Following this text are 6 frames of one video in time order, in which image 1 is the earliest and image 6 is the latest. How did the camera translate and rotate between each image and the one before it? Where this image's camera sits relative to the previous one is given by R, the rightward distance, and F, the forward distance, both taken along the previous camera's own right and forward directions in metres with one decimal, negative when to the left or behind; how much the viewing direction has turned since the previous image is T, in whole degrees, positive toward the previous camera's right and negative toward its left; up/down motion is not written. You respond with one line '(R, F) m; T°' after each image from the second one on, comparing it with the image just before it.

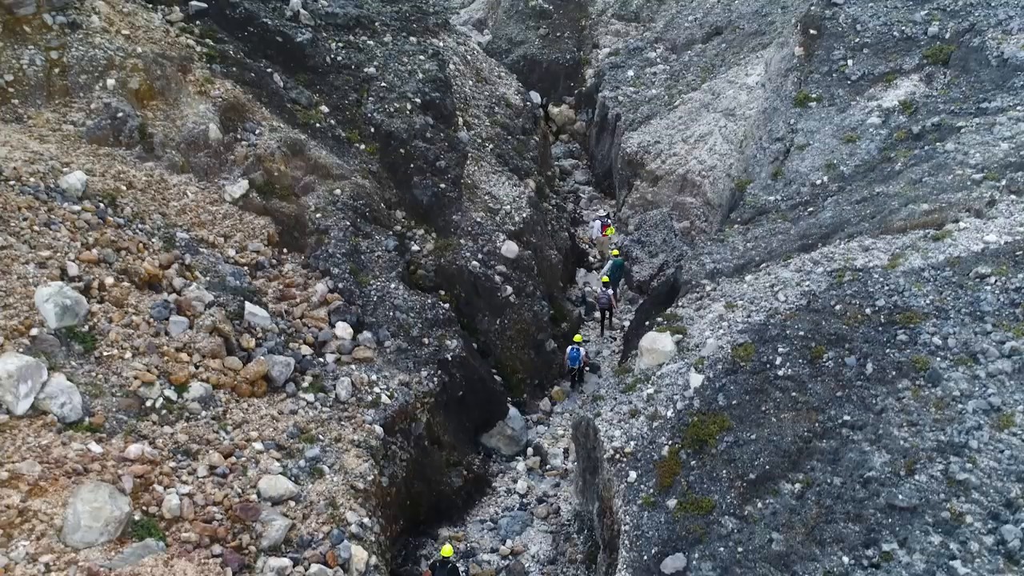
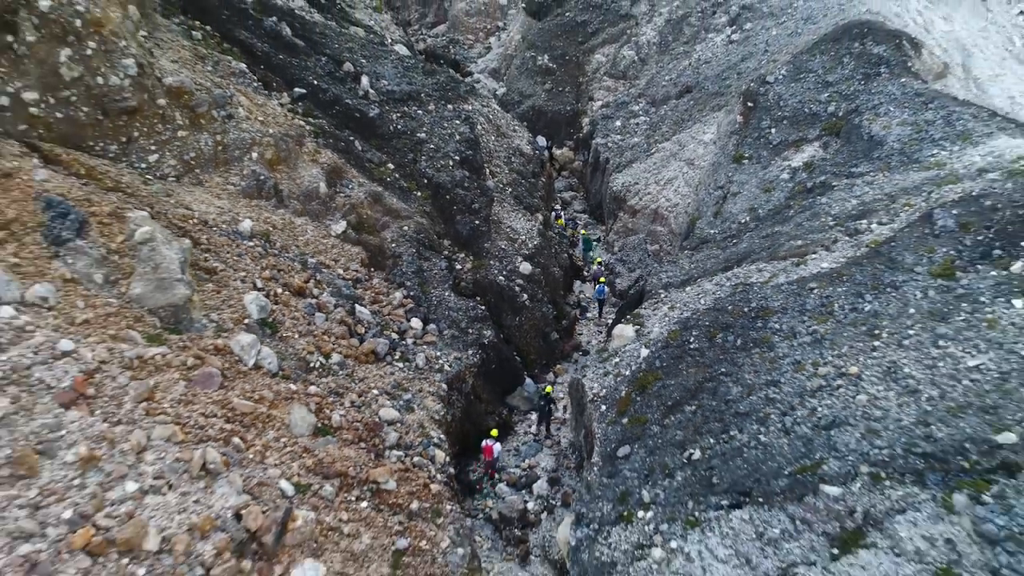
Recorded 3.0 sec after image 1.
(-0.2, -4.3) m; 0°
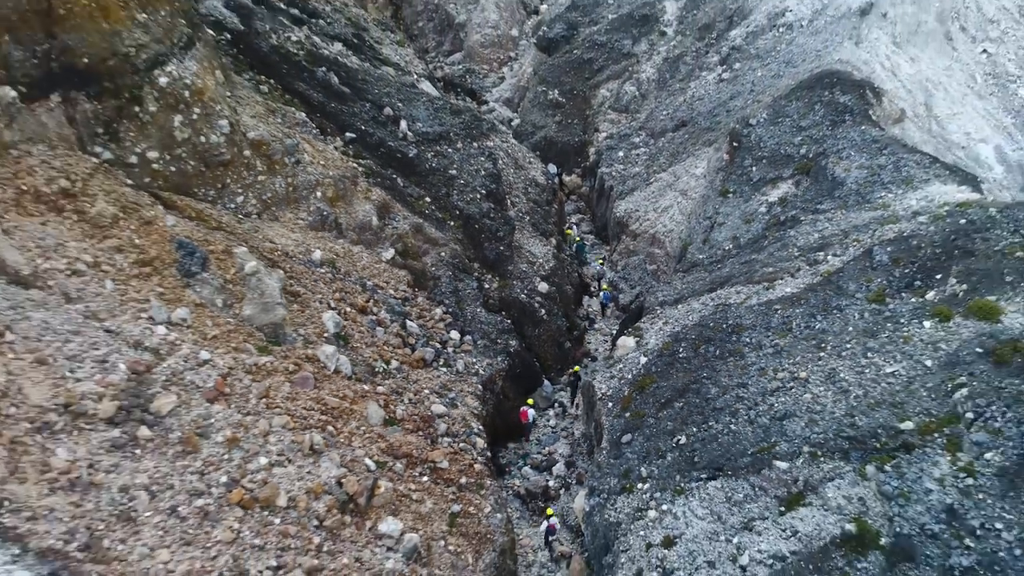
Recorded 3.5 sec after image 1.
(-0.5, -2.7) m; 0°
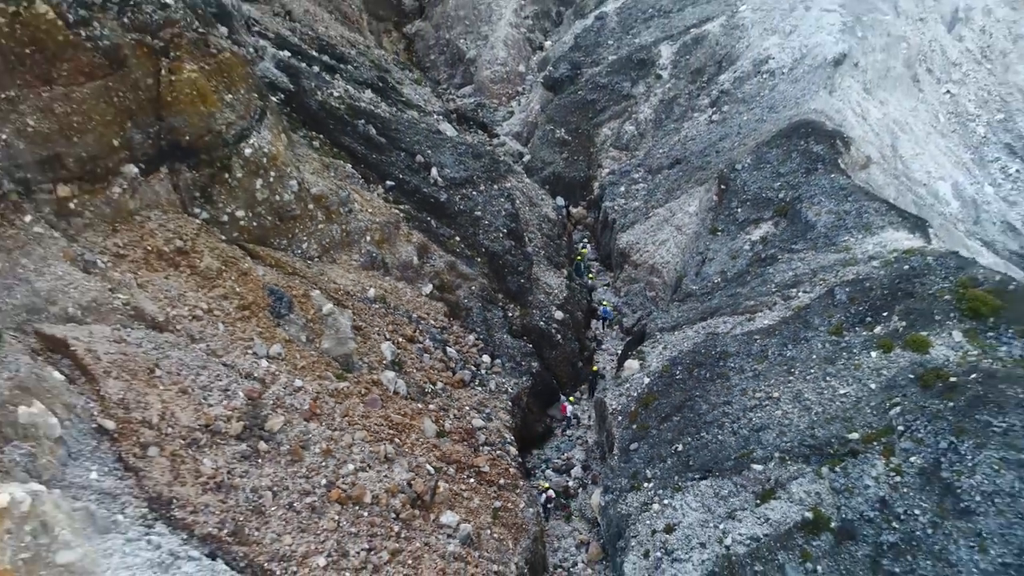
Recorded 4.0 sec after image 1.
(-0.7, -2.8) m; 0°
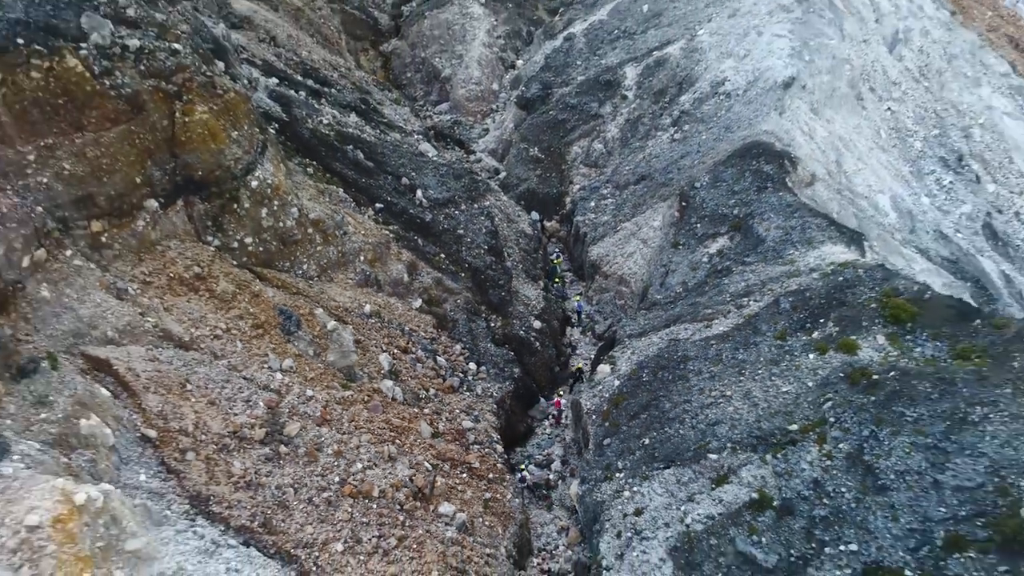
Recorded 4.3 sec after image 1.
(-0.3, -1.9) m; +2°
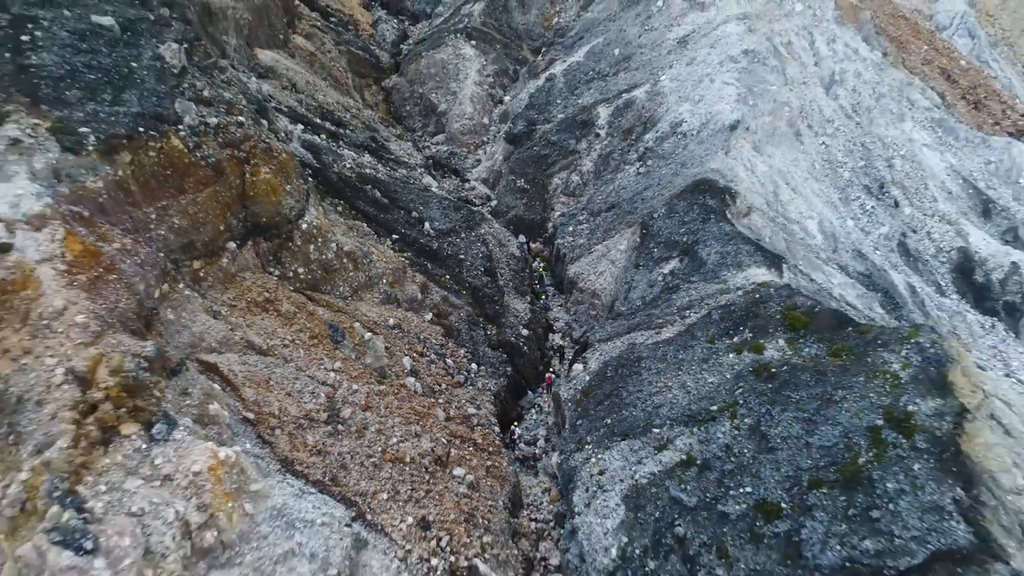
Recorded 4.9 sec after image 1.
(-0.2, -5.3) m; +1°
